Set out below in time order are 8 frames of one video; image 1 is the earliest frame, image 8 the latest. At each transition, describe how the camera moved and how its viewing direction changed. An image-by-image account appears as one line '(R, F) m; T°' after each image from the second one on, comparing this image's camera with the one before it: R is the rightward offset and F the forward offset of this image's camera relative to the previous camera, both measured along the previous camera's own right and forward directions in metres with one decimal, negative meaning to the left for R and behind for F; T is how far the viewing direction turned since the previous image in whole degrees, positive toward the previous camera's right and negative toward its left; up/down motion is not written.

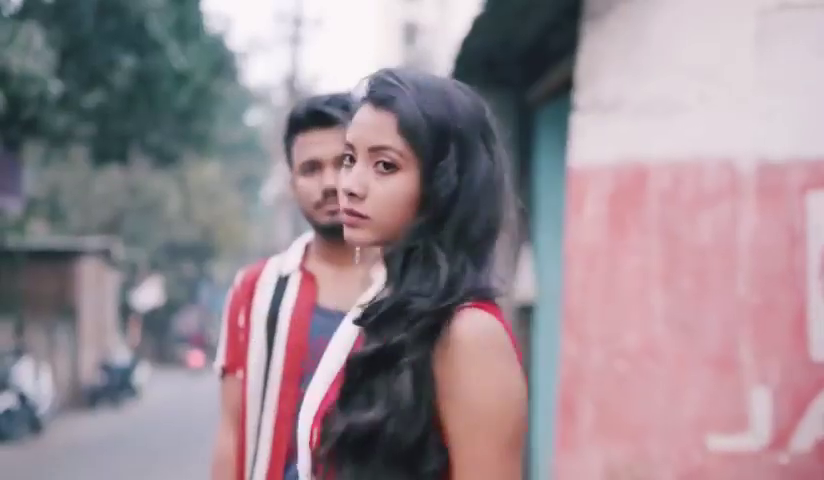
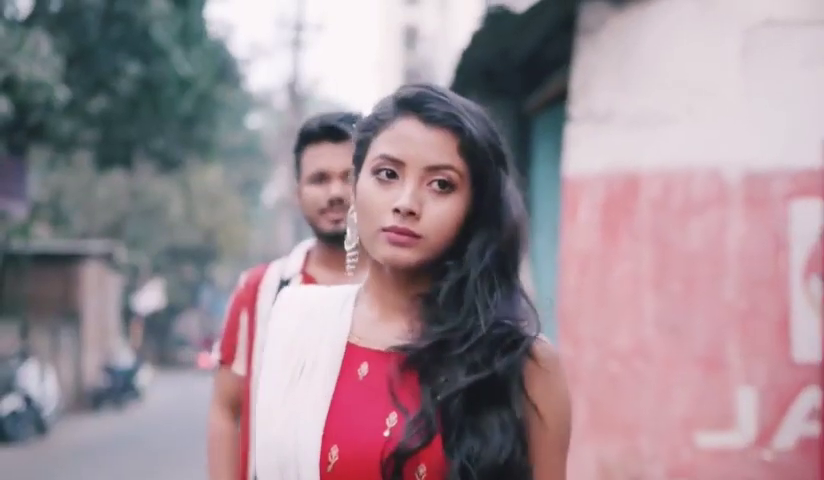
(0.0, -0.2) m; 0°
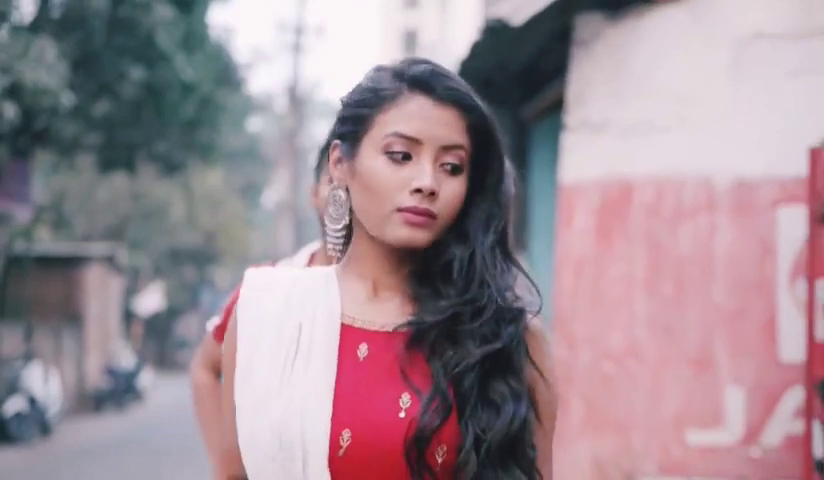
(0.0, -0.2) m; 0°
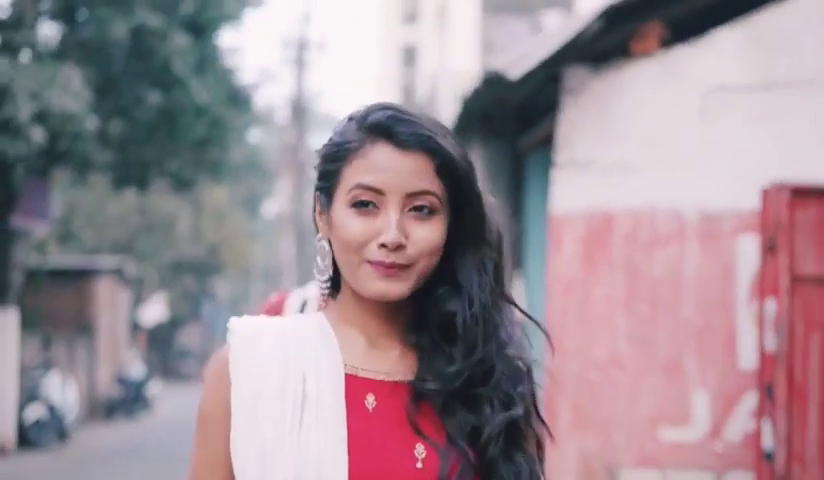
(-0.1, -0.8) m; 0°
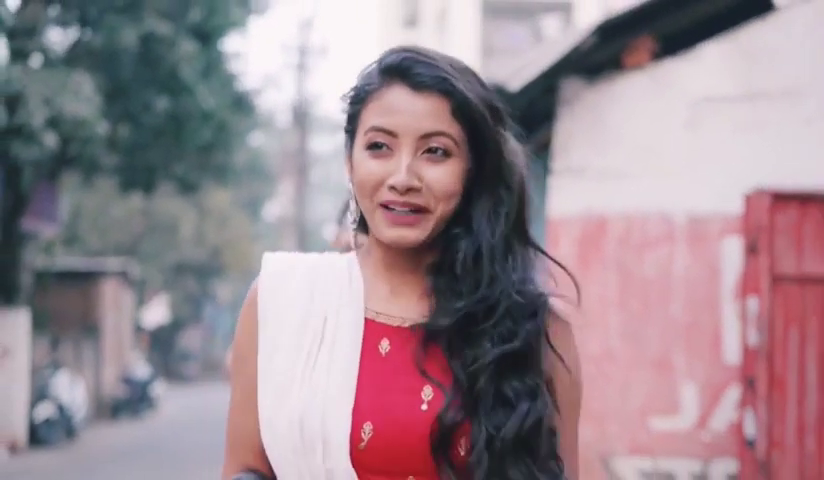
(0.0, -0.4) m; 0°
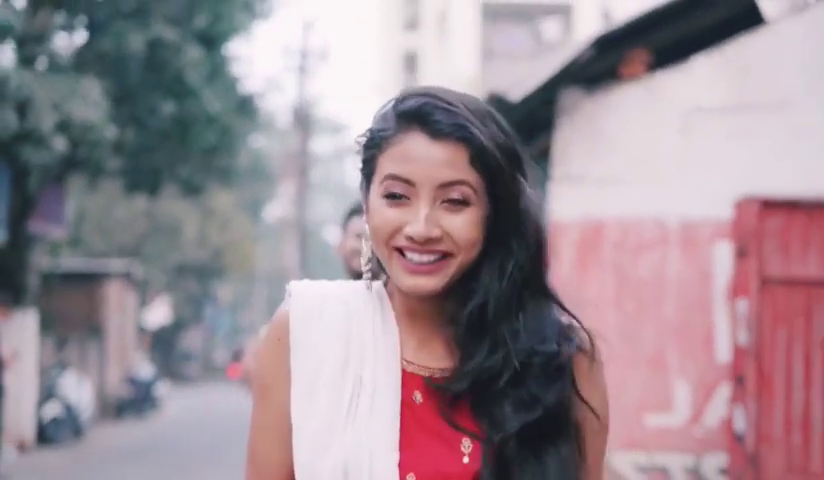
(0.0, -0.3) m; 0°
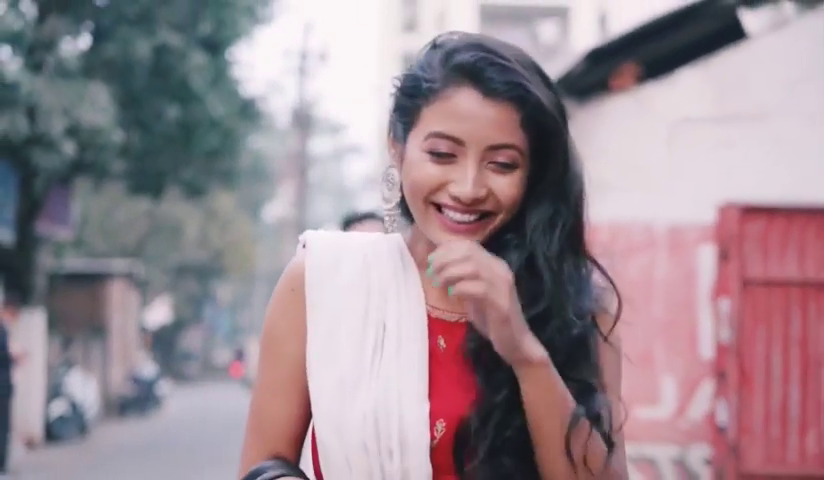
(0.0, -0.4) m; 0°
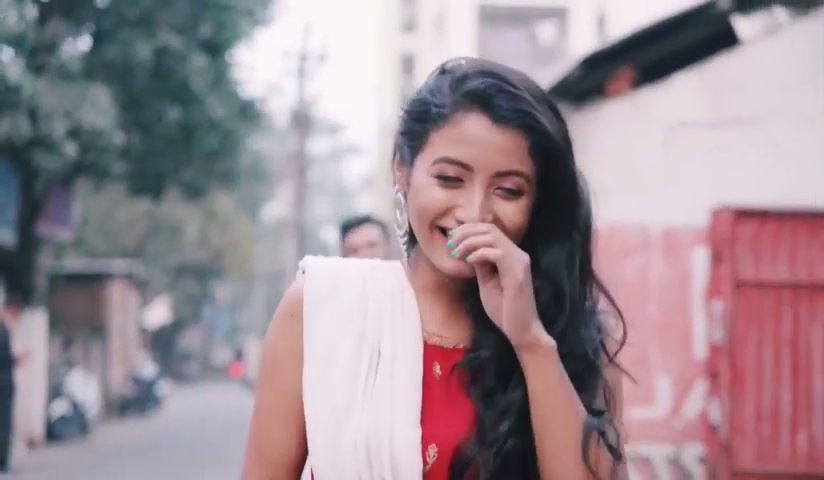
(0.0, -0.1) m; 0°
